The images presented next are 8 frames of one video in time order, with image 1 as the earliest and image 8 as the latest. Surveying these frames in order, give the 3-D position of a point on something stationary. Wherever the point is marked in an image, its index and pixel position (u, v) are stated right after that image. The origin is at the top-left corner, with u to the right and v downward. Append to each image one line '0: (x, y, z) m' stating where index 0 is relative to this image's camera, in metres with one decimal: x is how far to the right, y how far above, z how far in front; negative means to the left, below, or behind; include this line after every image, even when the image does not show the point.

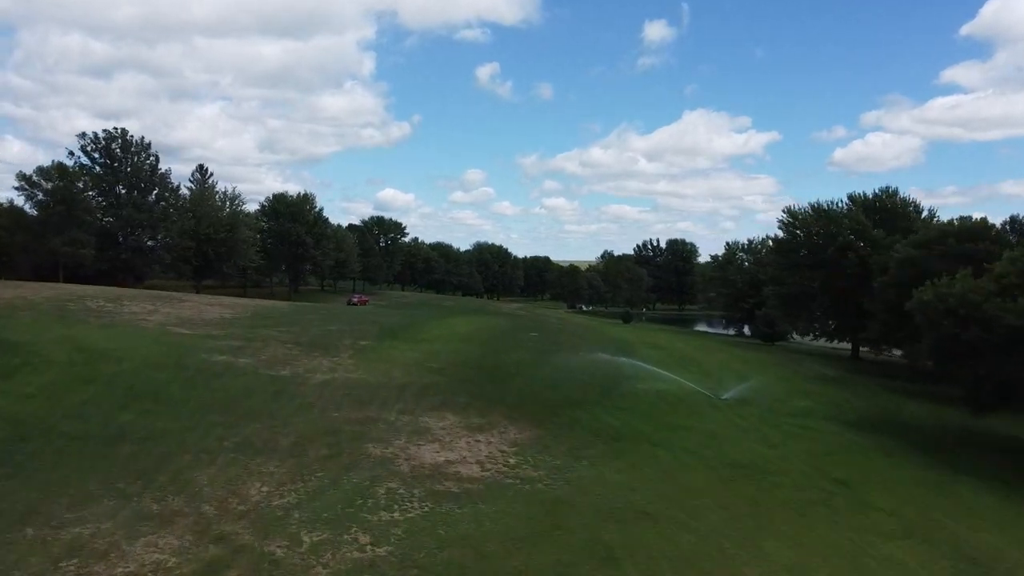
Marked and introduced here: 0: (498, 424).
0: (-0.2, -2.5, +14.4) m
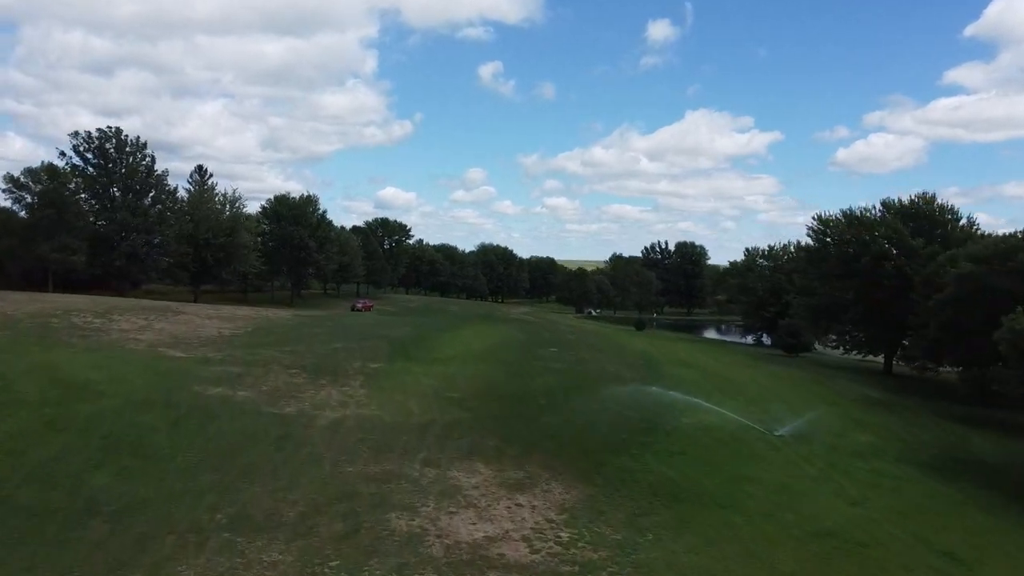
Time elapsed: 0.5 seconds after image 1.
0: (+0.4, -3.0, +12.4) m
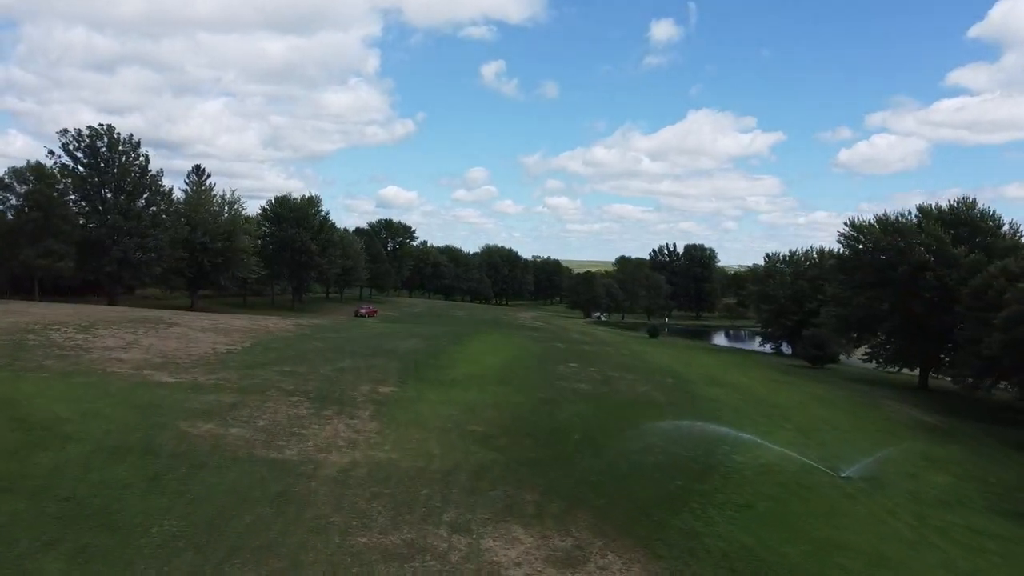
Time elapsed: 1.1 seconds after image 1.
0: (+1.0, -3.4, +10.2) m
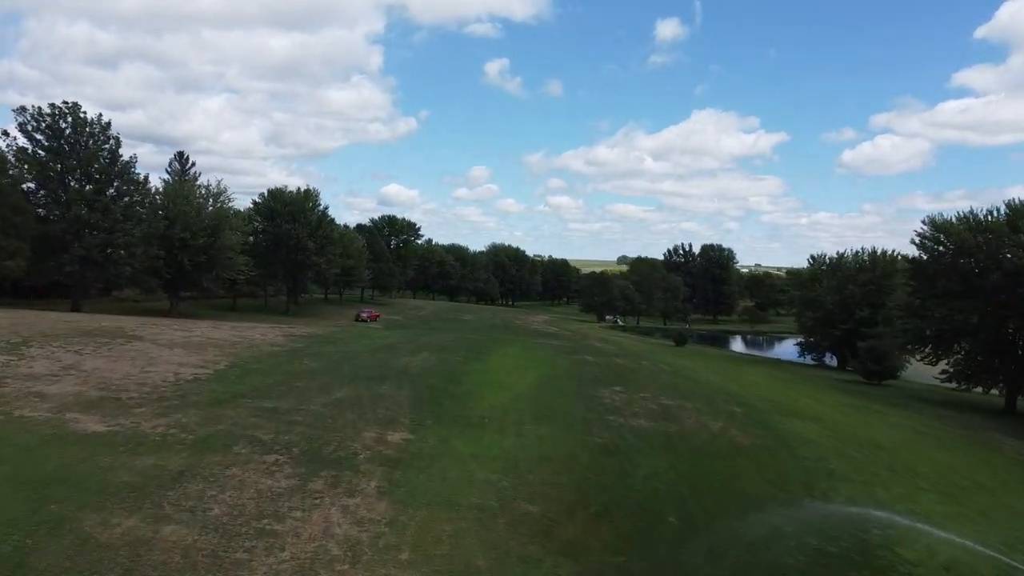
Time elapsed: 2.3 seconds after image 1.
0: (+2.0, -3.6, +5.4) m
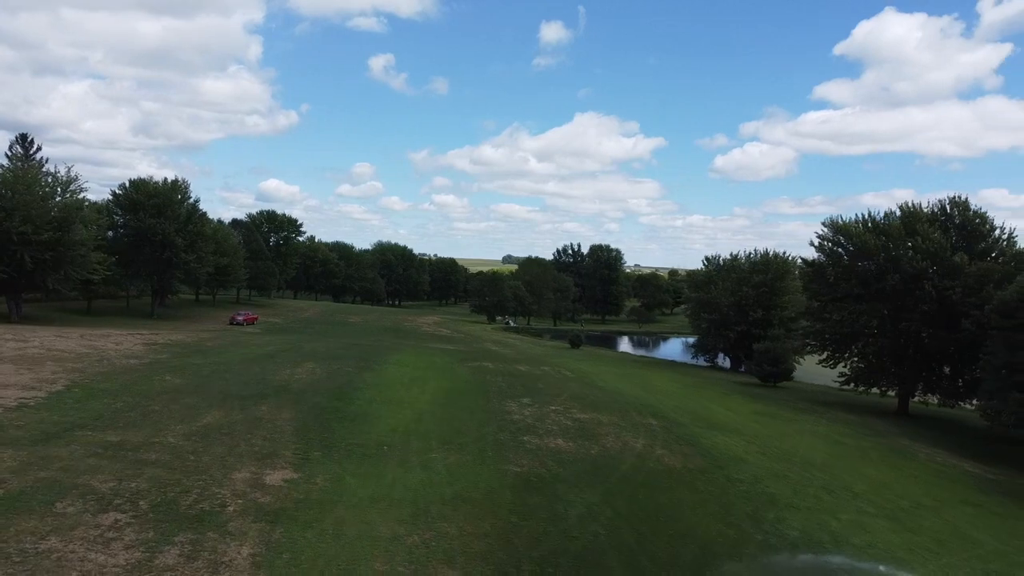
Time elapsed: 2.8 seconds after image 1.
0: (+1.8, -3.8, +3.4) m
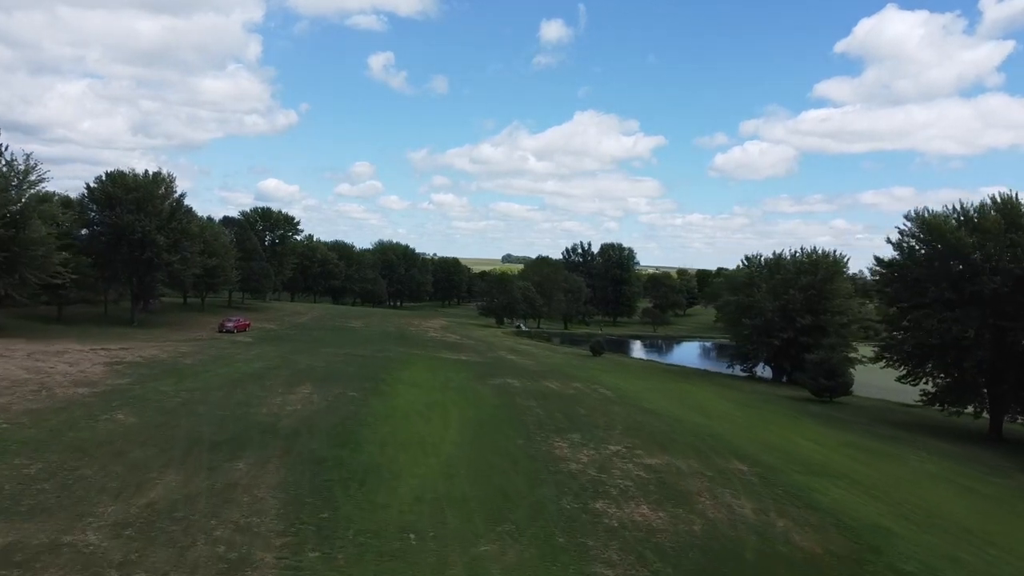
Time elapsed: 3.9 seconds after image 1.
0: (+2.9, -4.0, -1.0) m
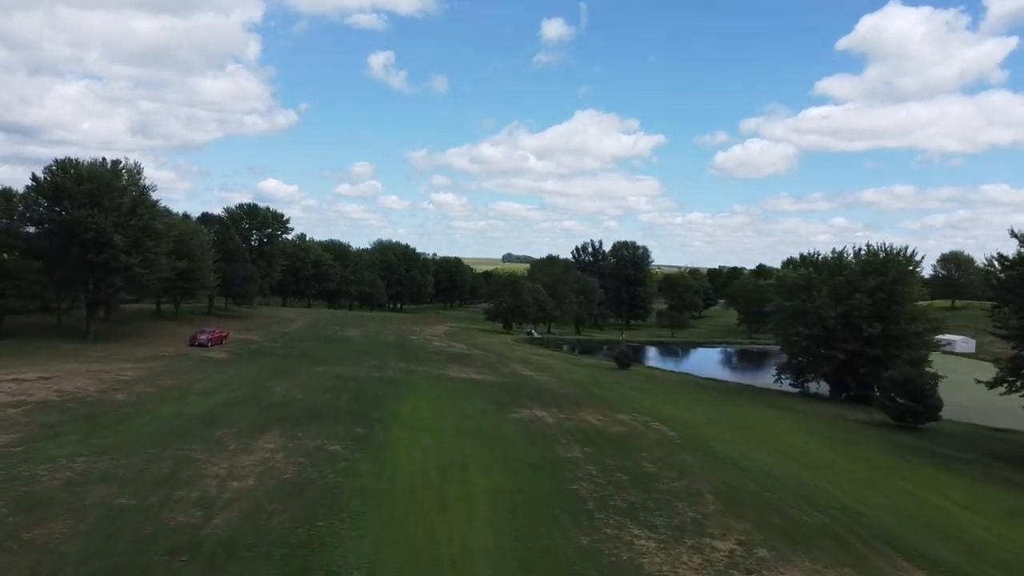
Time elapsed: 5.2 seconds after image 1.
0: (+3.7, -4.2, -6.8) m
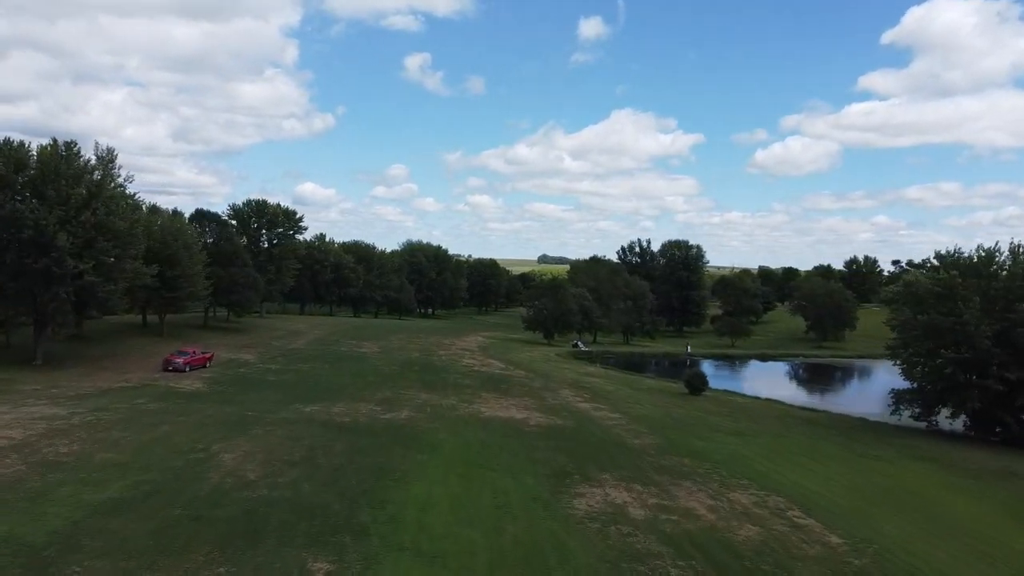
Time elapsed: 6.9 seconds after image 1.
0: (+3.6, -4.5, -14.6) m
